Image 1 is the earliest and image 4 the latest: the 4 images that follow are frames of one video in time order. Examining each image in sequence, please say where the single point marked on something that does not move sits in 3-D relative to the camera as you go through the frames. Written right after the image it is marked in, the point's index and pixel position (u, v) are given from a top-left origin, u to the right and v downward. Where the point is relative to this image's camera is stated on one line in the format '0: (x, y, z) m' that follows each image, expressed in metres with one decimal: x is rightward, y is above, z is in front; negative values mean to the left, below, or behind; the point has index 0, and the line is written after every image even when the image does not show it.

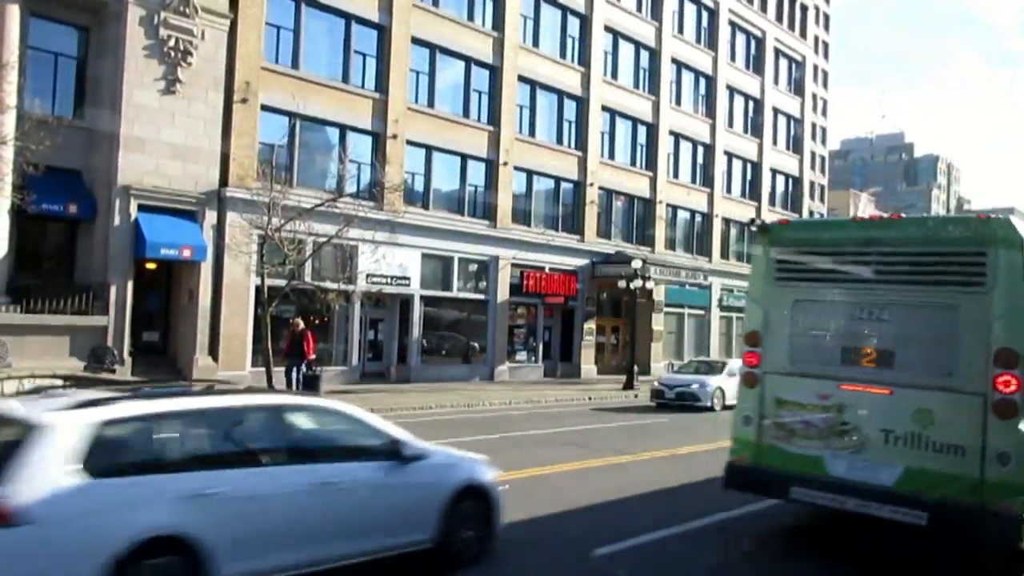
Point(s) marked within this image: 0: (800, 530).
0: (+3.2, -2.7, +9.4) m
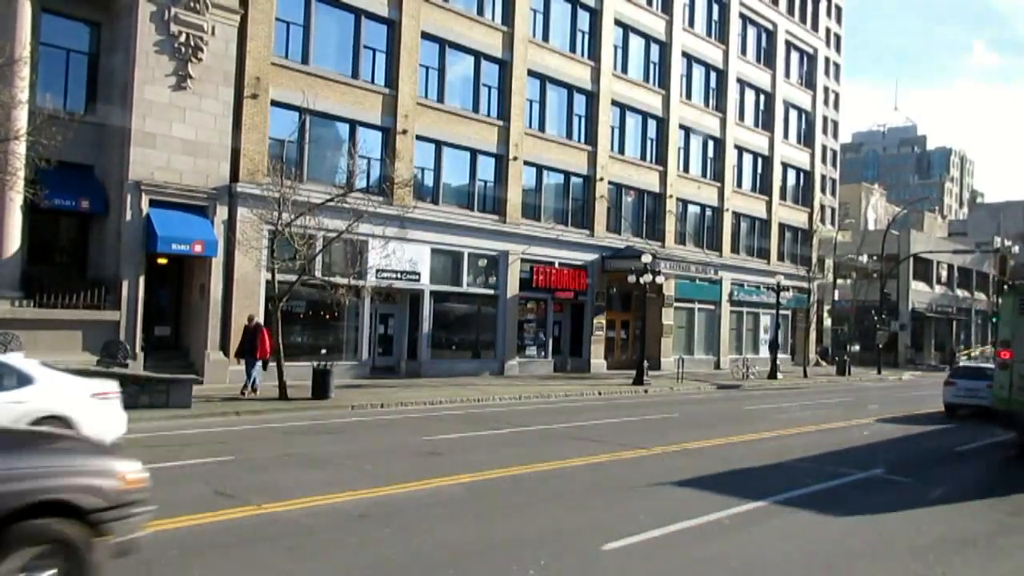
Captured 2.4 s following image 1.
0: (+3.4, -2.6, +9.3) m
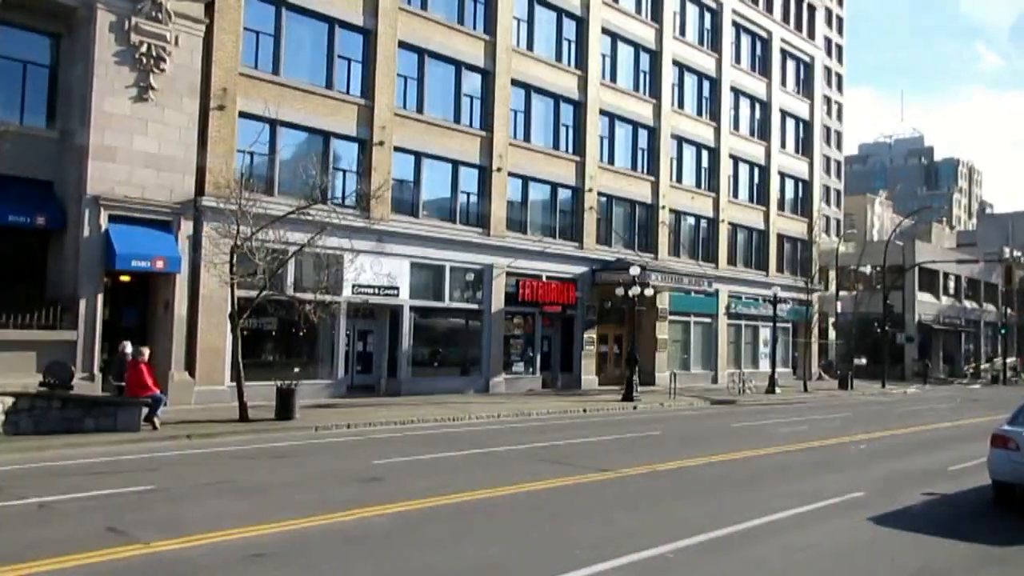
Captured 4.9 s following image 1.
0: (+2.0, -2.5, +7.9) m
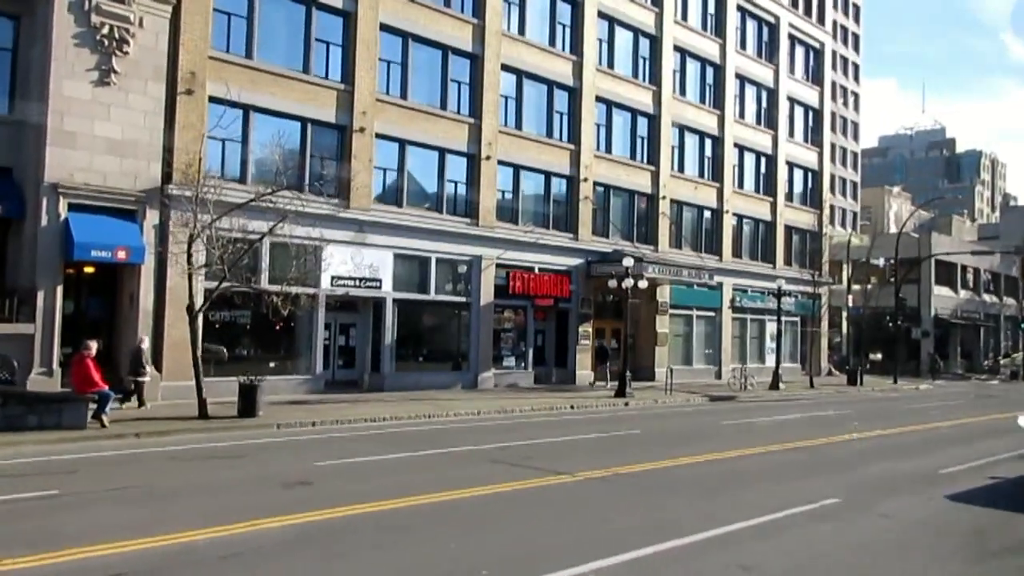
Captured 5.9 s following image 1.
0: (-1.8, -2.2, +4.0) m
